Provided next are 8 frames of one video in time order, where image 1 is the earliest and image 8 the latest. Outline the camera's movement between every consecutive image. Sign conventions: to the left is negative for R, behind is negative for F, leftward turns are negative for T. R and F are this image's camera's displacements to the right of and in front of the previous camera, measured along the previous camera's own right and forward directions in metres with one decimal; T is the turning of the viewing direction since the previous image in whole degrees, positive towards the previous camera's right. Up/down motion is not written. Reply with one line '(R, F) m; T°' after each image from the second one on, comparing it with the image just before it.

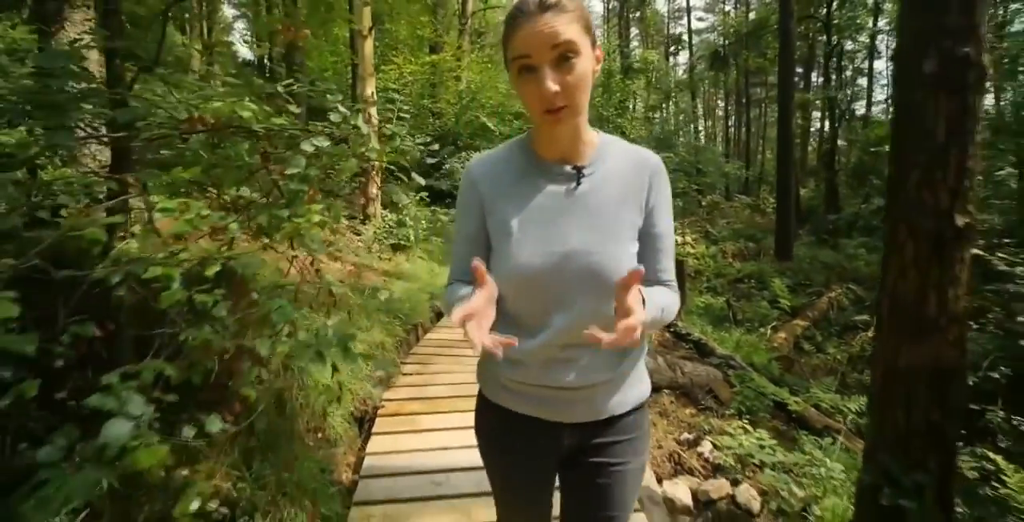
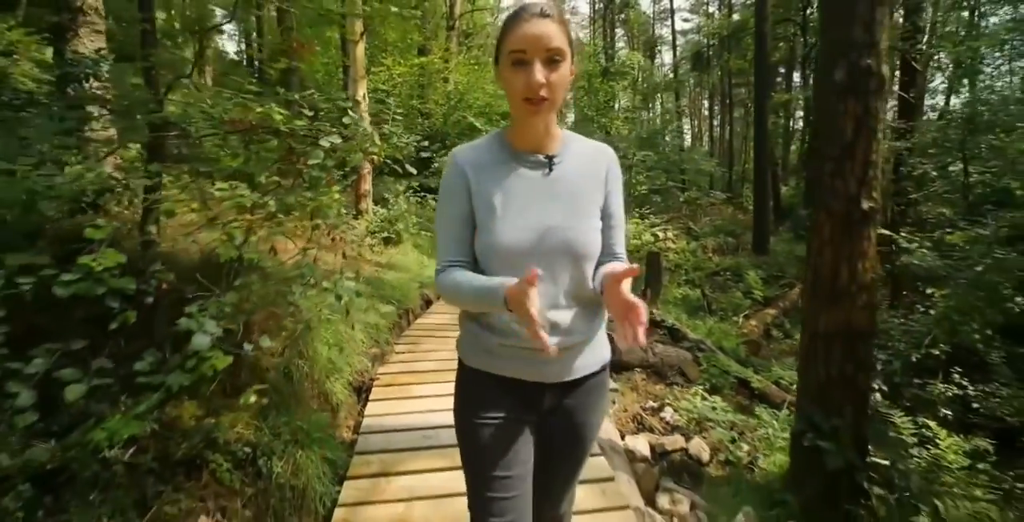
(+0.1, -0.4) m; +1°
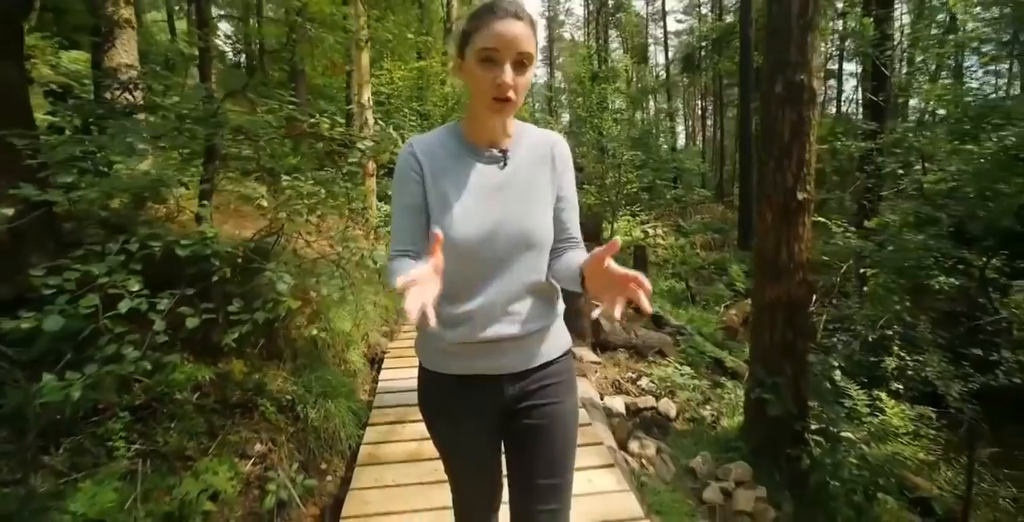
(0.0, -0.6) m; 0°
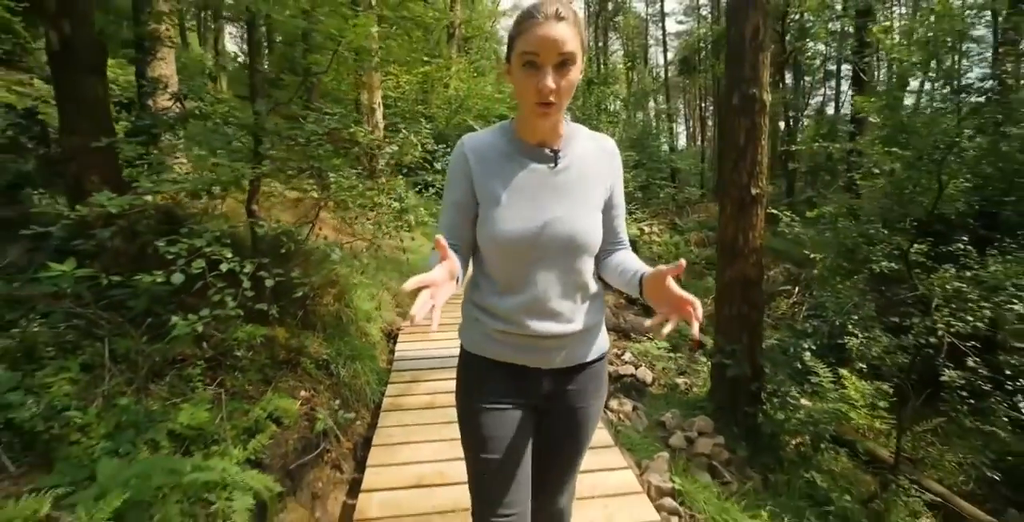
(0.0, -0.7) m; 0°
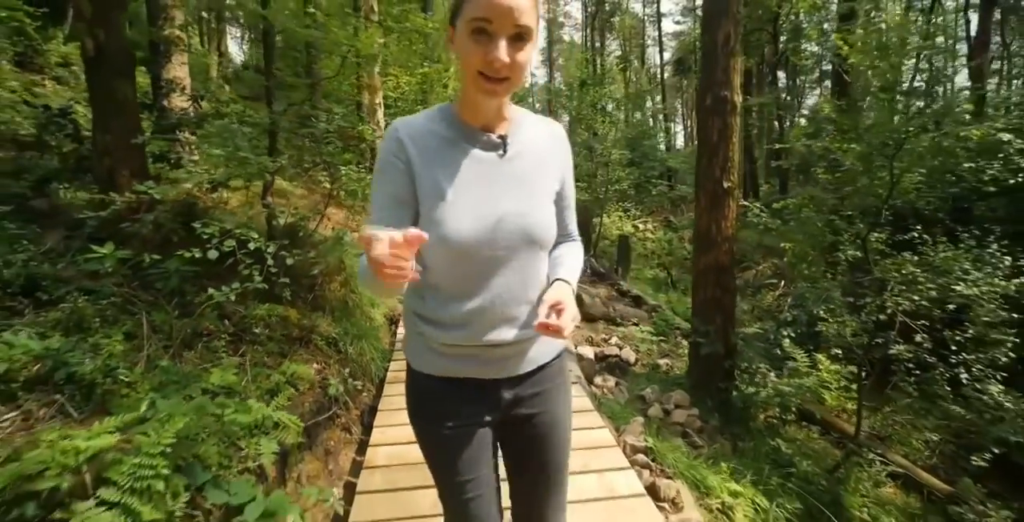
(+0.1, -0.4) m; 0°
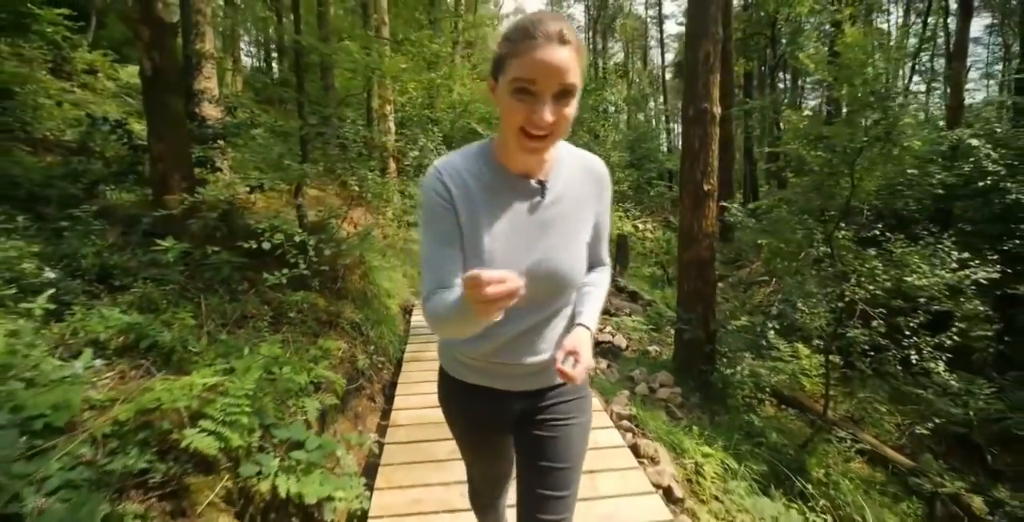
(0.0, -0.6) m; 0°
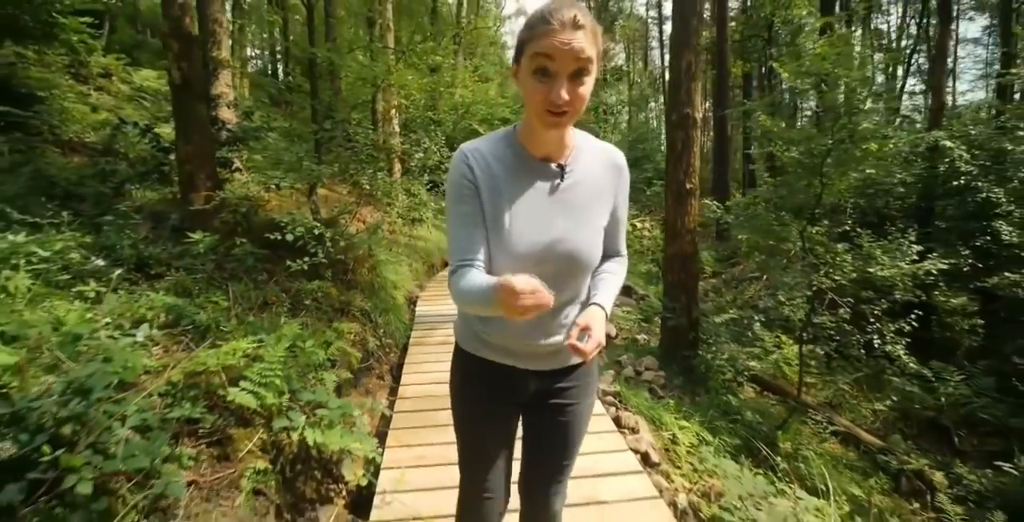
(+0.1, -0.4) m; 0°
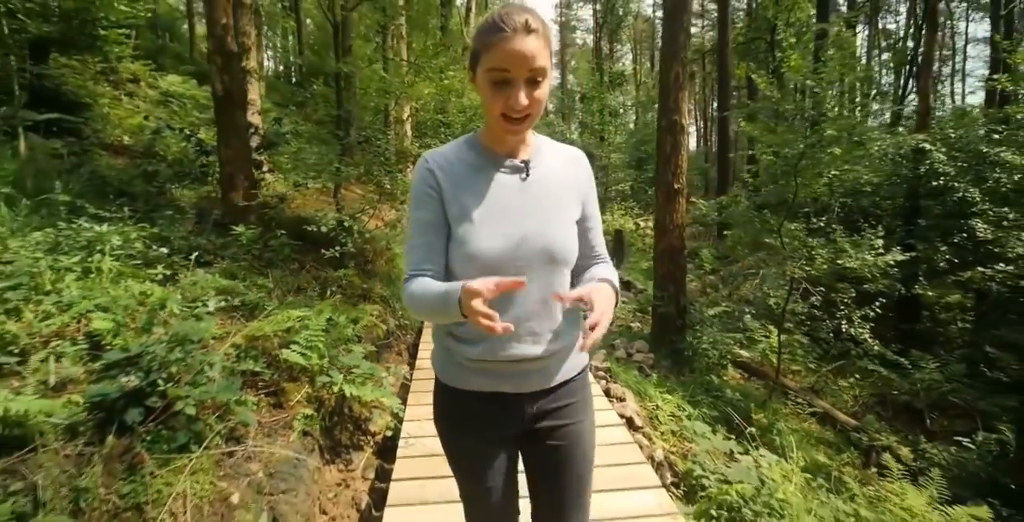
(0.0, -0.6) m; -1°
